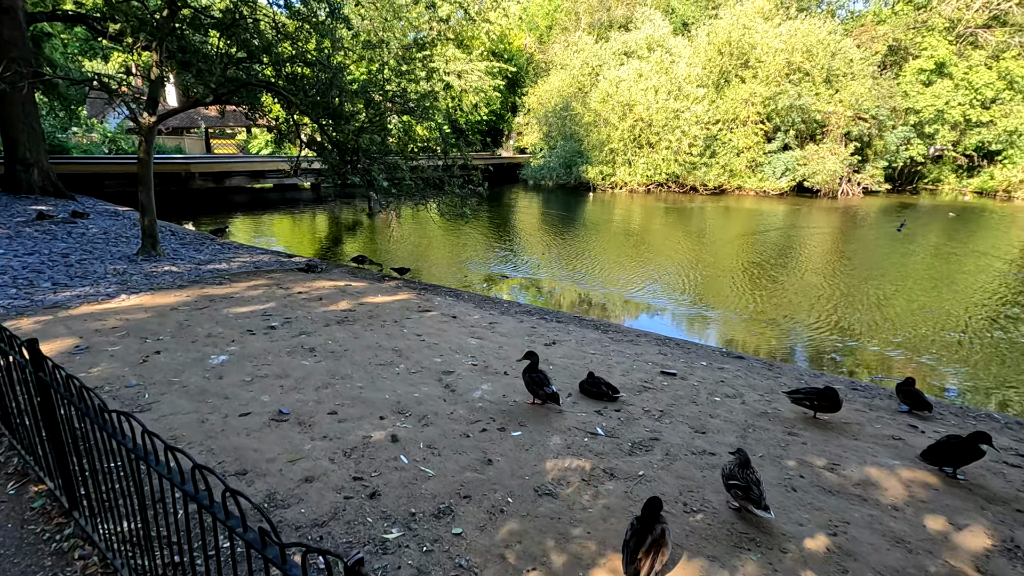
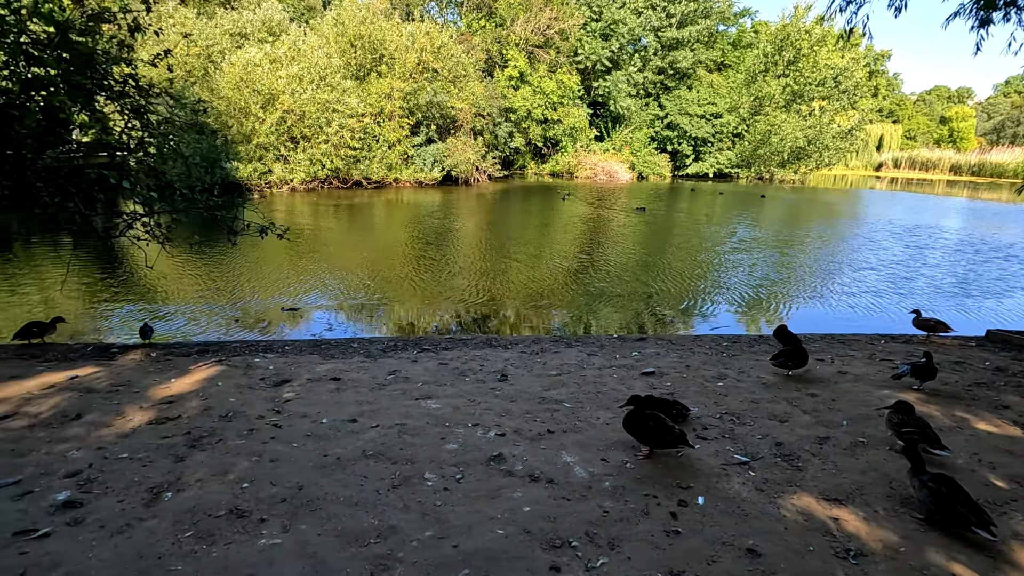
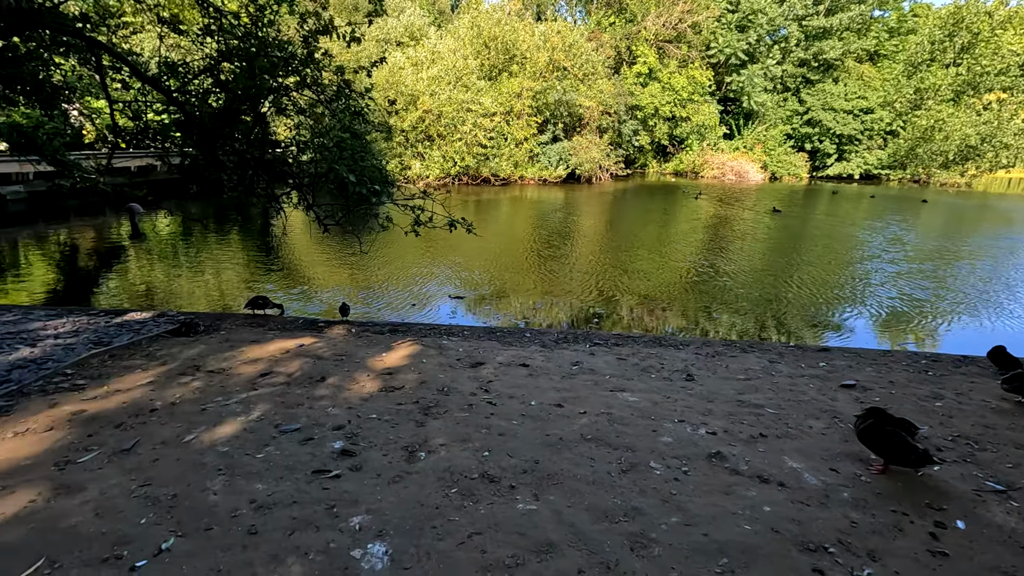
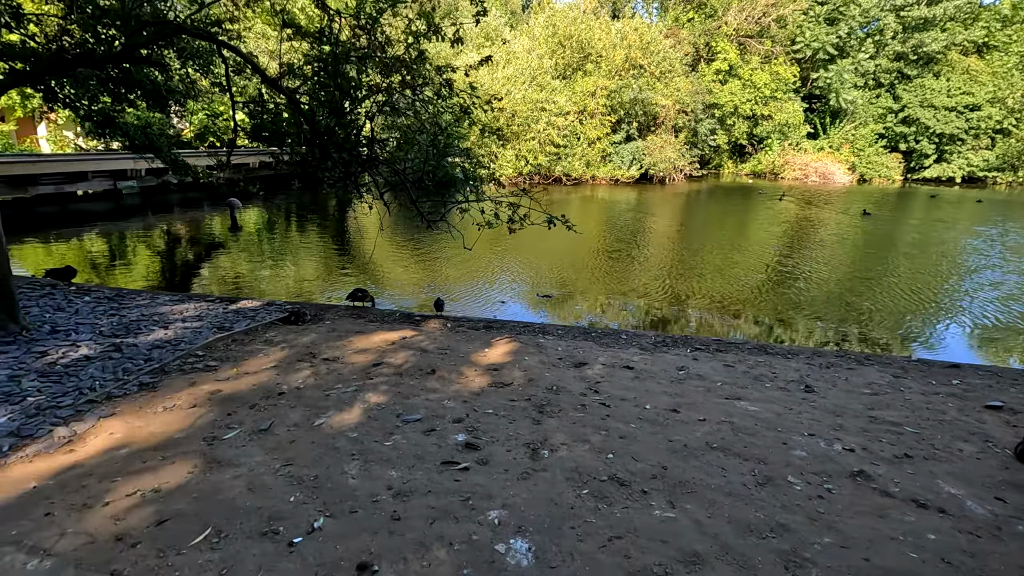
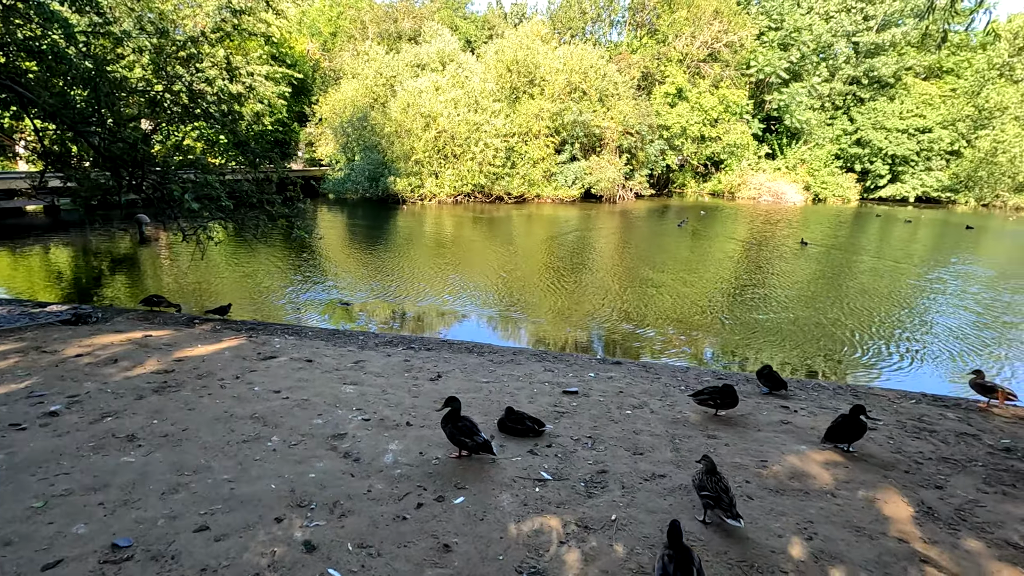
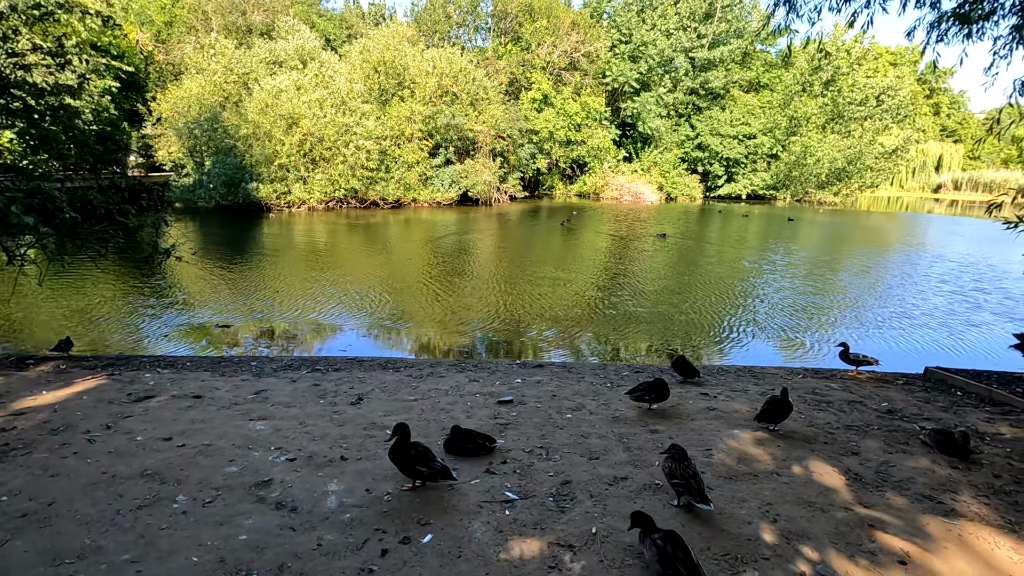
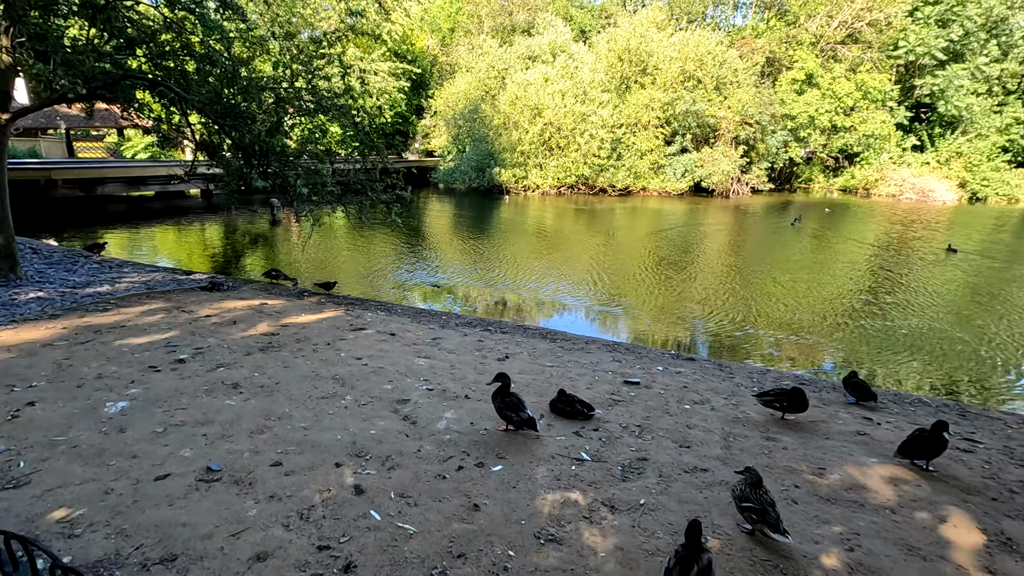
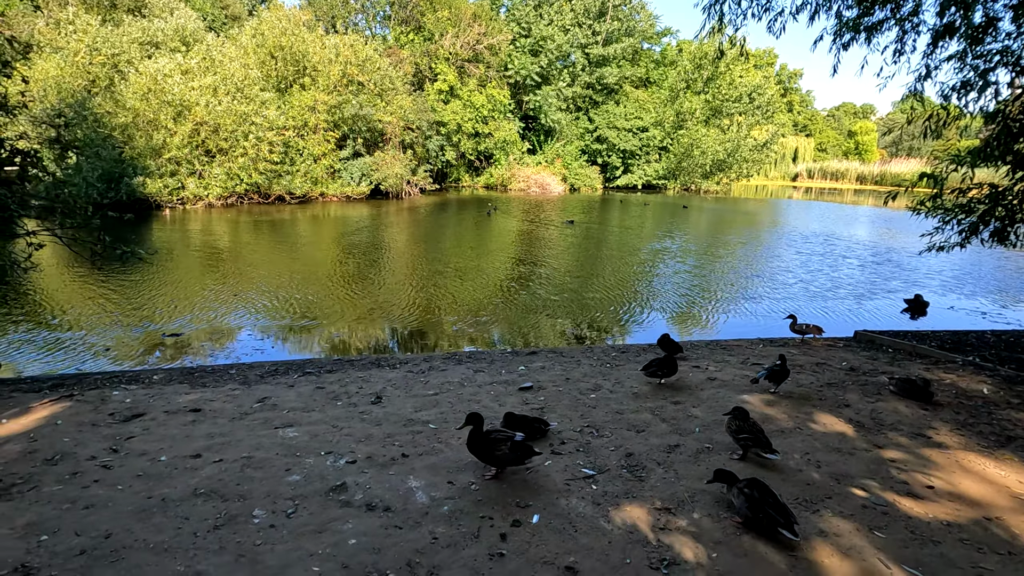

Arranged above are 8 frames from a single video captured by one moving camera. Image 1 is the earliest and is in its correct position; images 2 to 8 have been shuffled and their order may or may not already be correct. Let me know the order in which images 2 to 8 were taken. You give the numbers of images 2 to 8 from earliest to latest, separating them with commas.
7, 5, 6, 8, 2, 3, 4
